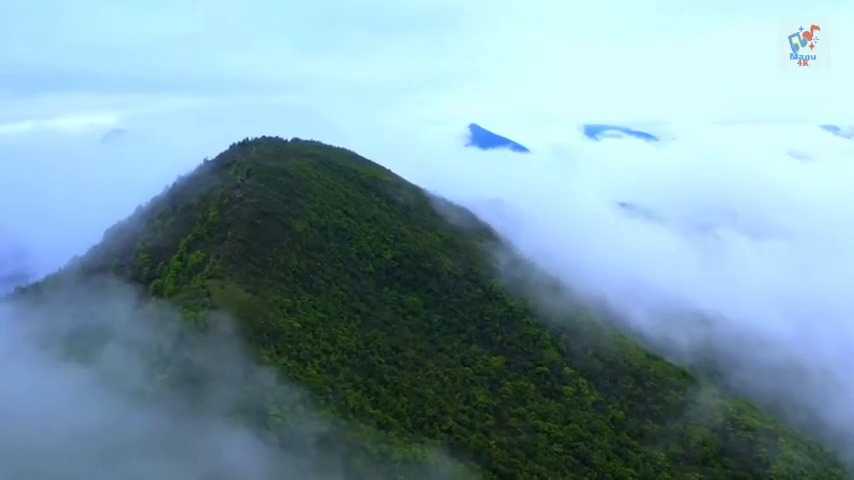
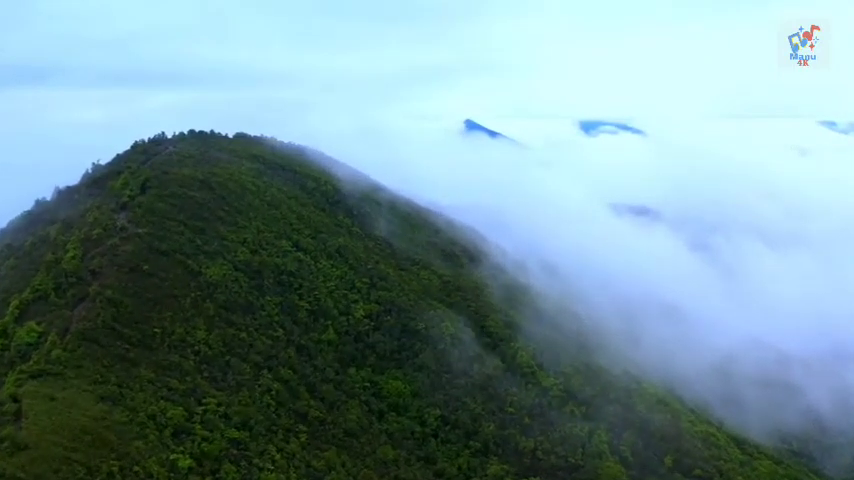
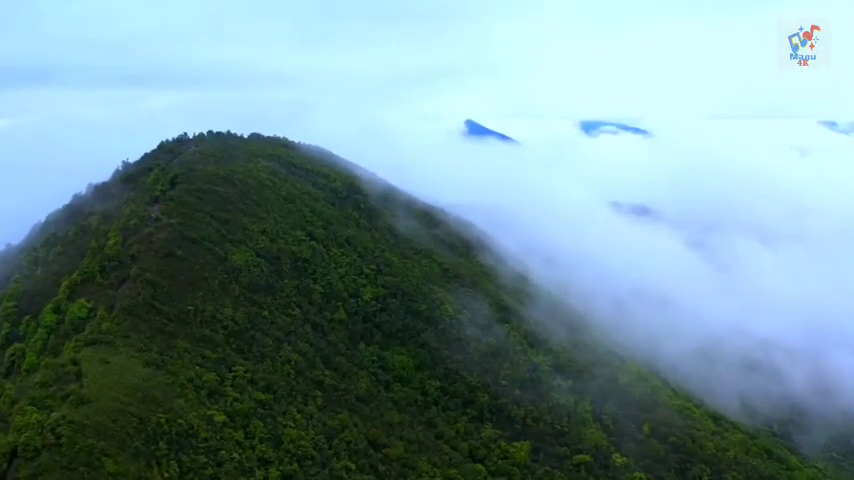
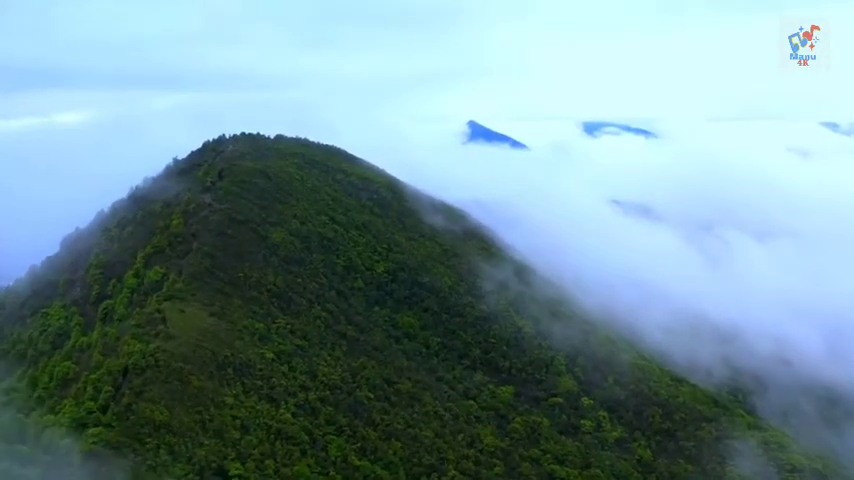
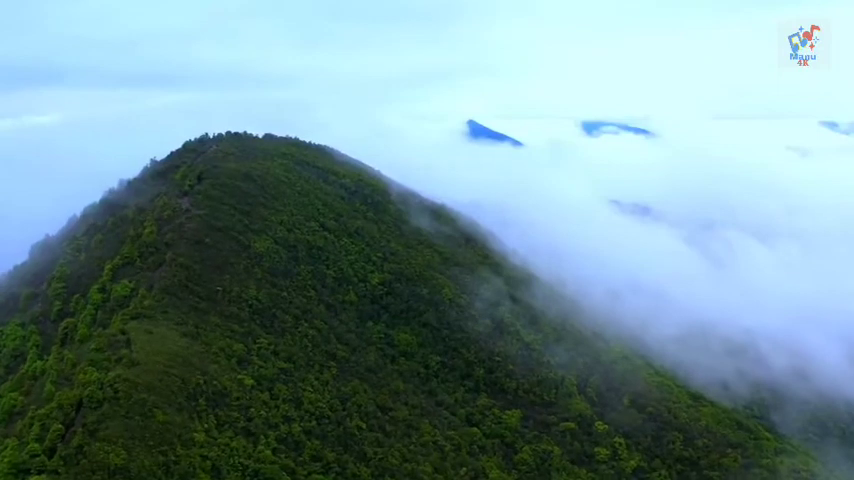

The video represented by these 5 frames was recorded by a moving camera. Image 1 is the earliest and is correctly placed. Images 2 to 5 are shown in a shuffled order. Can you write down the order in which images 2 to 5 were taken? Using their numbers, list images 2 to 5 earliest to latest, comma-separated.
4, 5, 3, 2
